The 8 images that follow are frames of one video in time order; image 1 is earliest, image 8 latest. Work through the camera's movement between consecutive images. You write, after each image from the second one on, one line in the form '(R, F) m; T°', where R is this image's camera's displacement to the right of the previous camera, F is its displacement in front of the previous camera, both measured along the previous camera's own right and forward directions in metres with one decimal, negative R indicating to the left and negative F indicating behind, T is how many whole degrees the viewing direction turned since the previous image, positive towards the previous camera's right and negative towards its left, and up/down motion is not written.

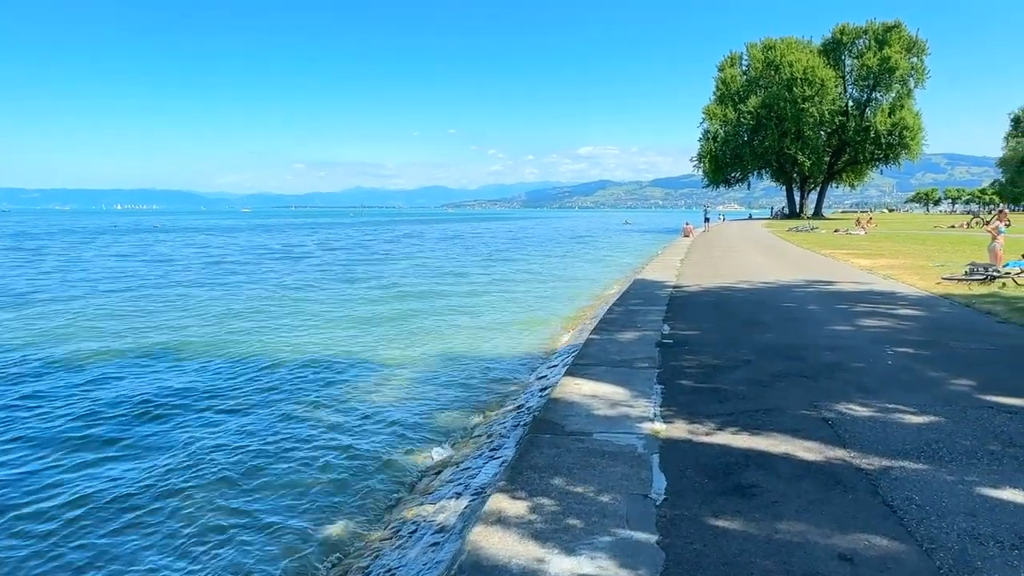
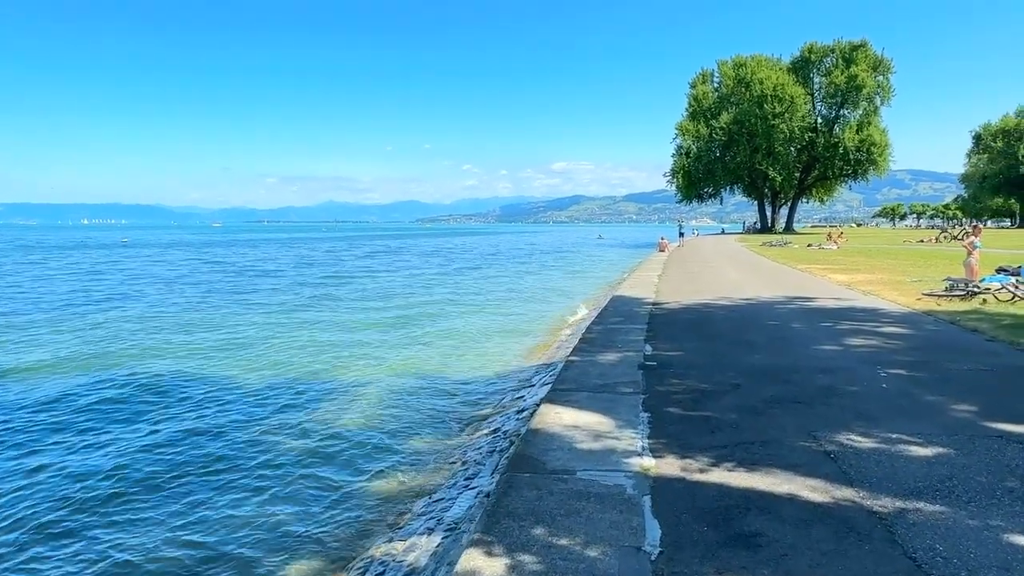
(0.0, +0.4) m; +2°
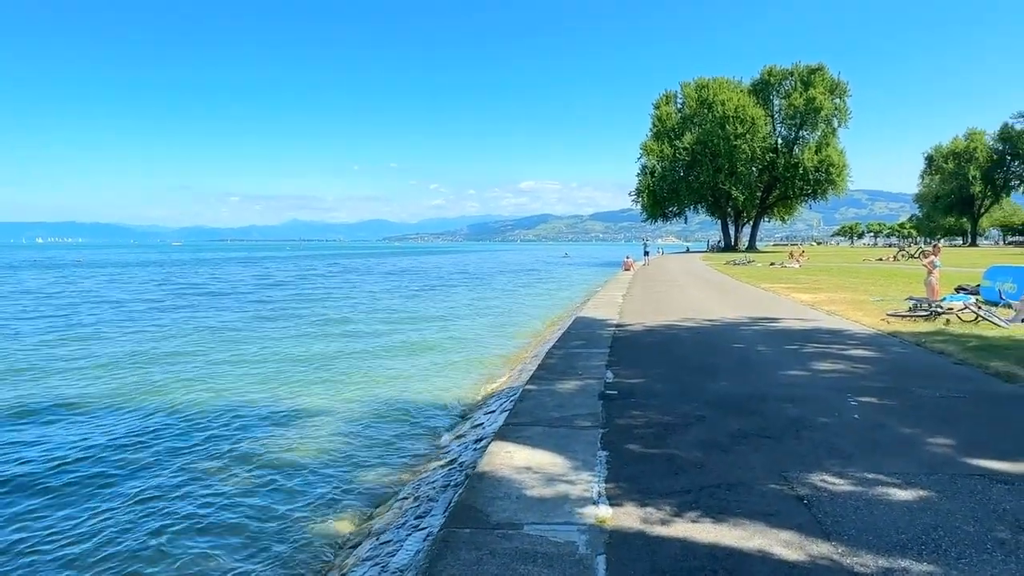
(+0.1, +0.4) m; +3°
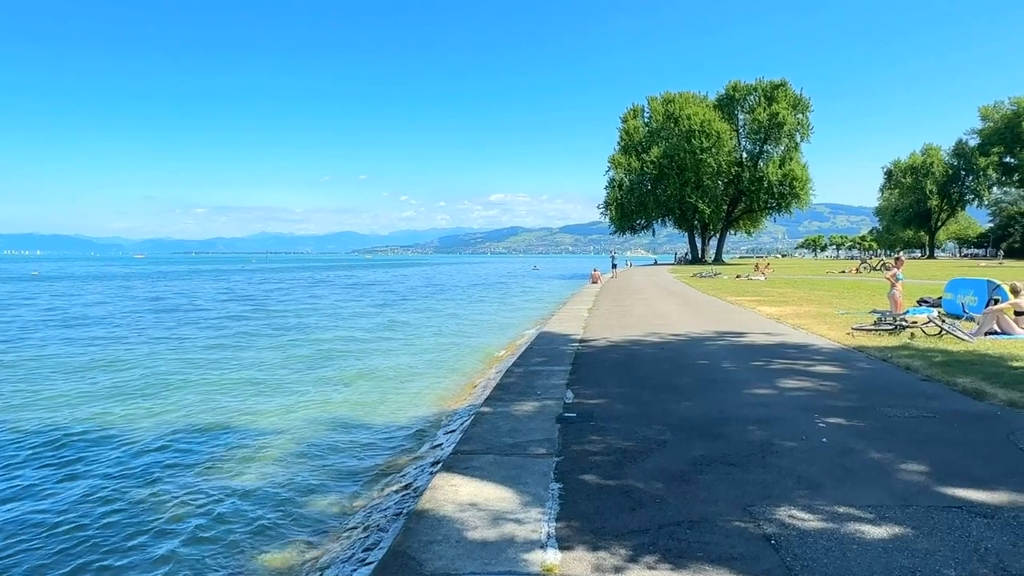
(+0.1, +0.3) m; +2°
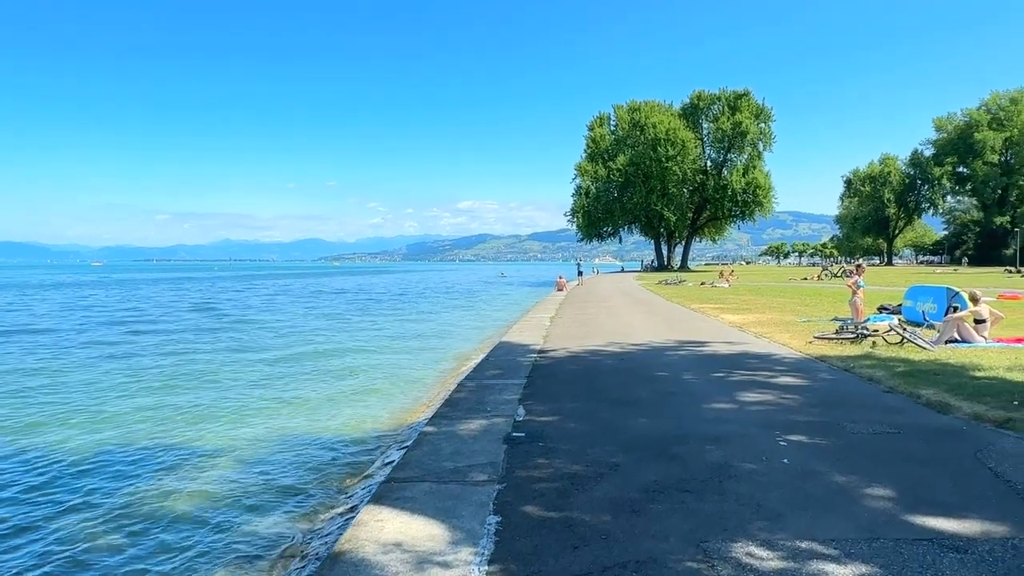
(+0.2, +0.4) m; +3°
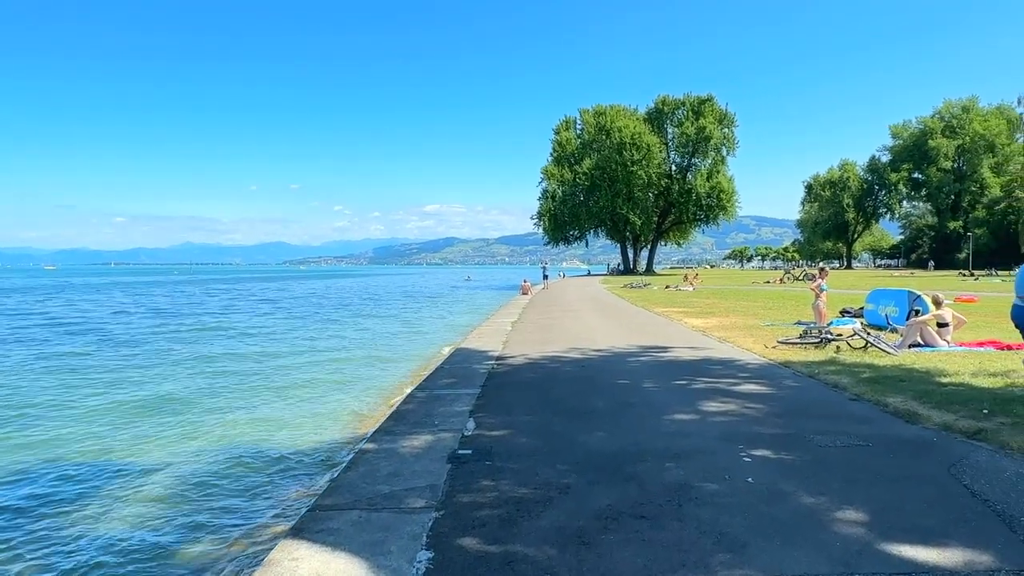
(+0.2, +0.4) m; +3°
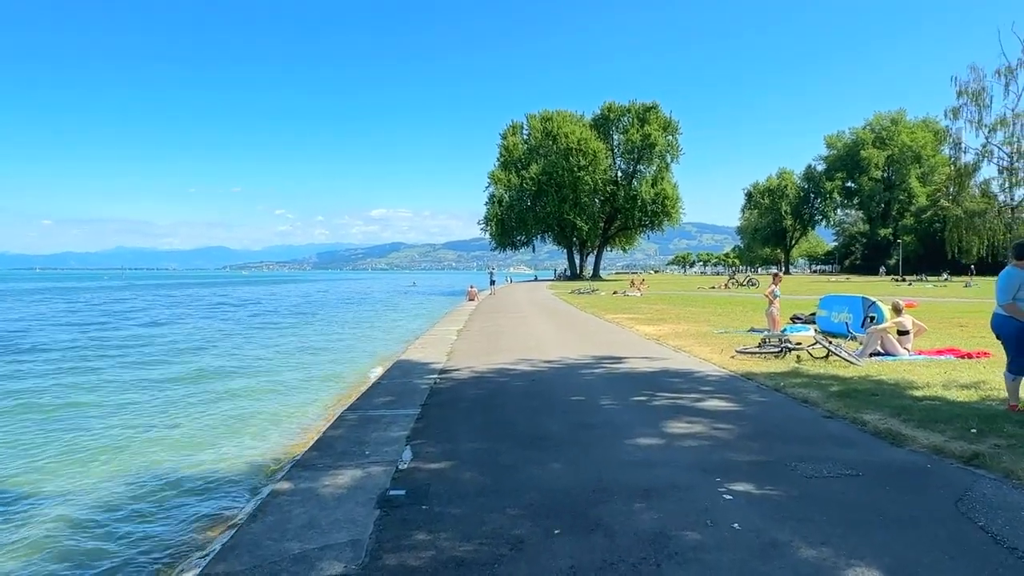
(0.0, +0.7) m; +4°
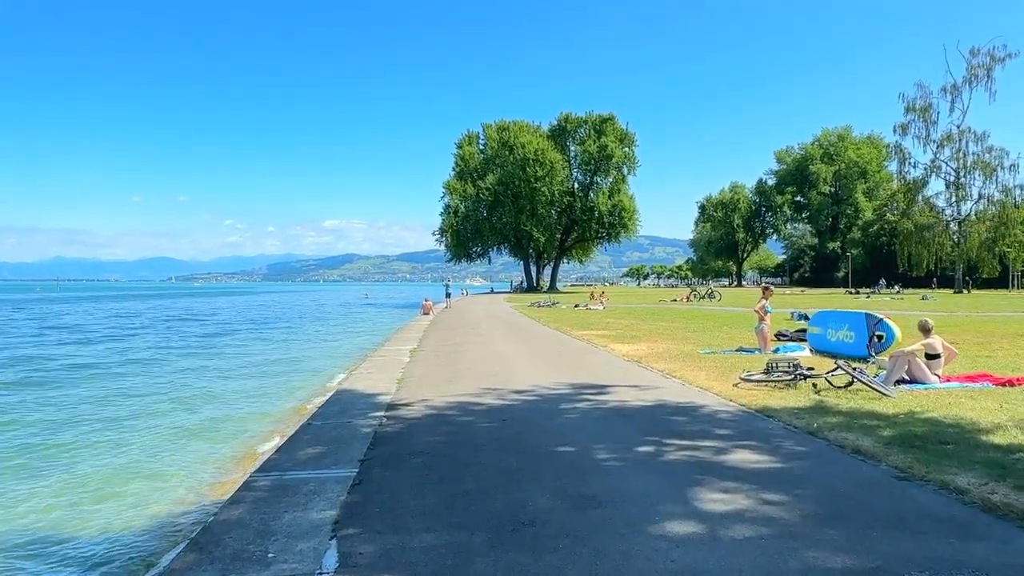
(-0.1, +1.6) m; +4°
